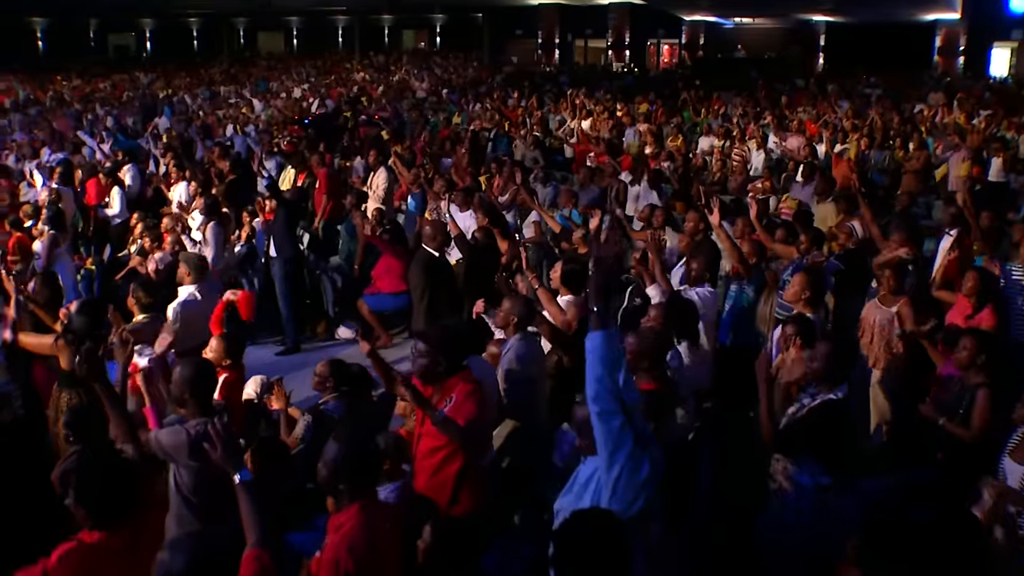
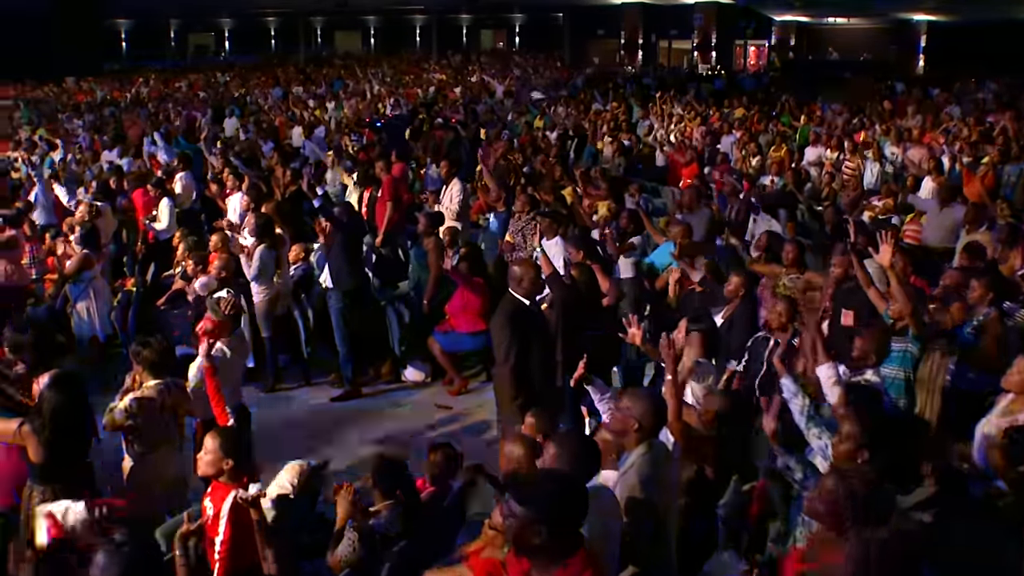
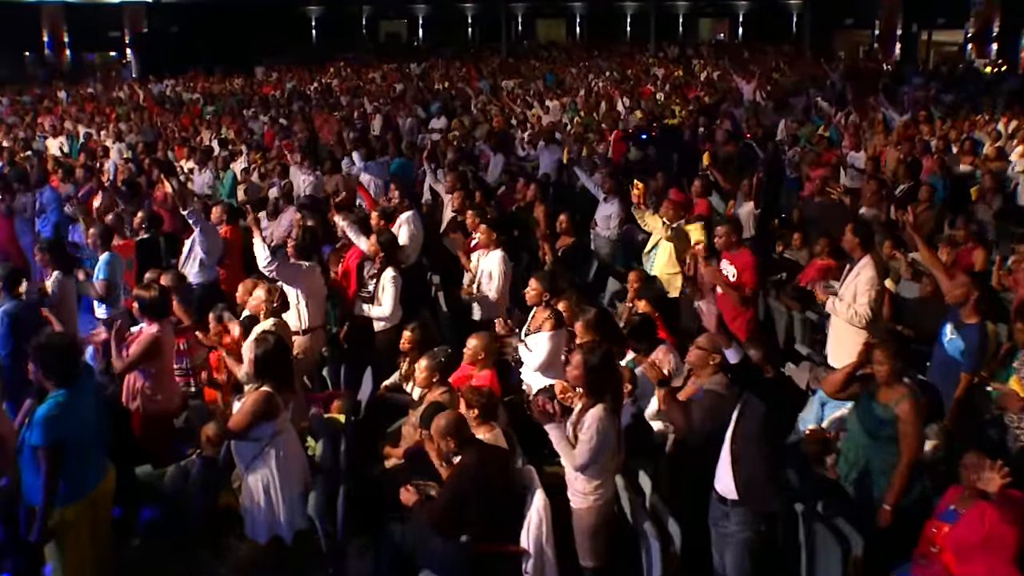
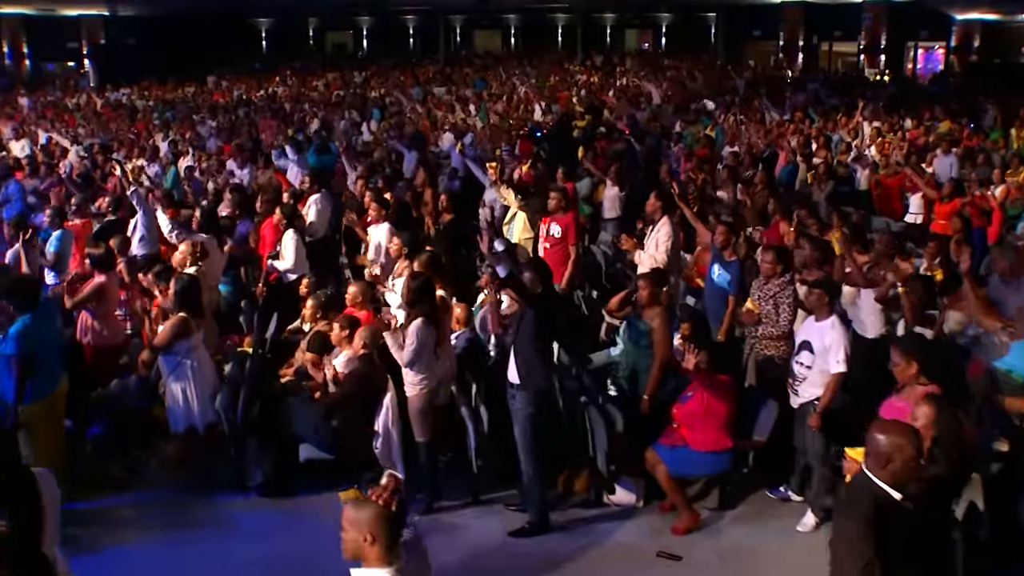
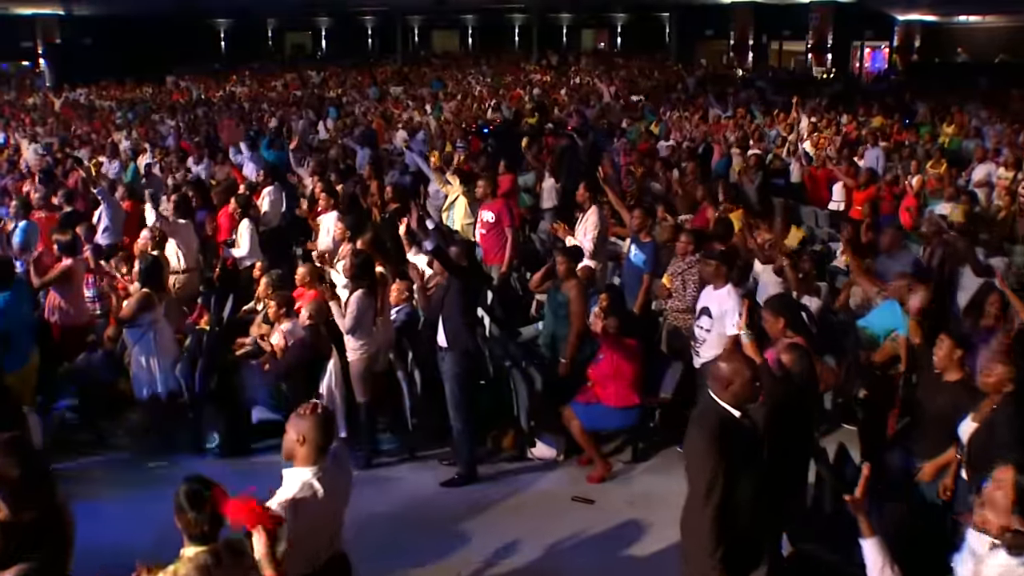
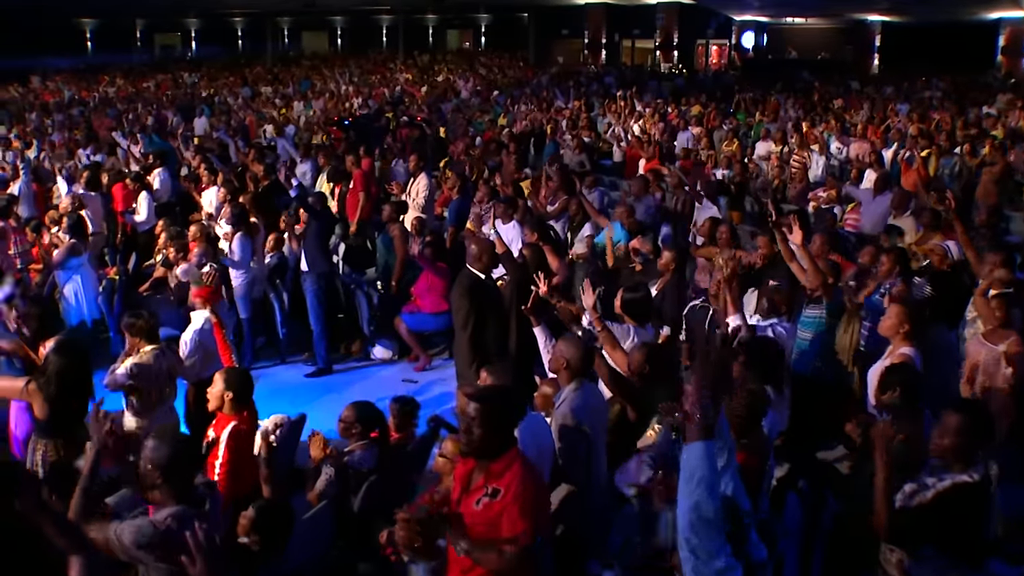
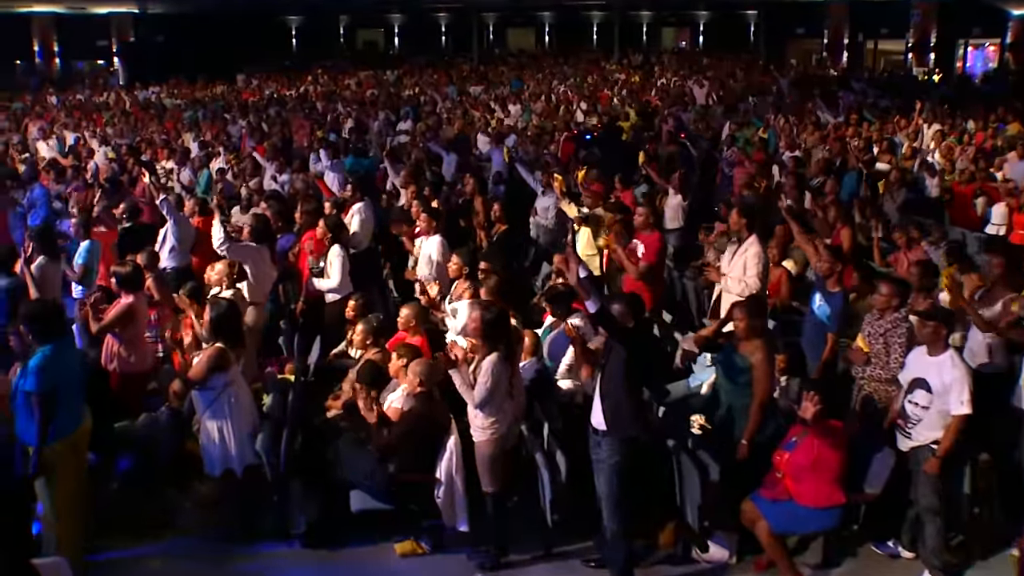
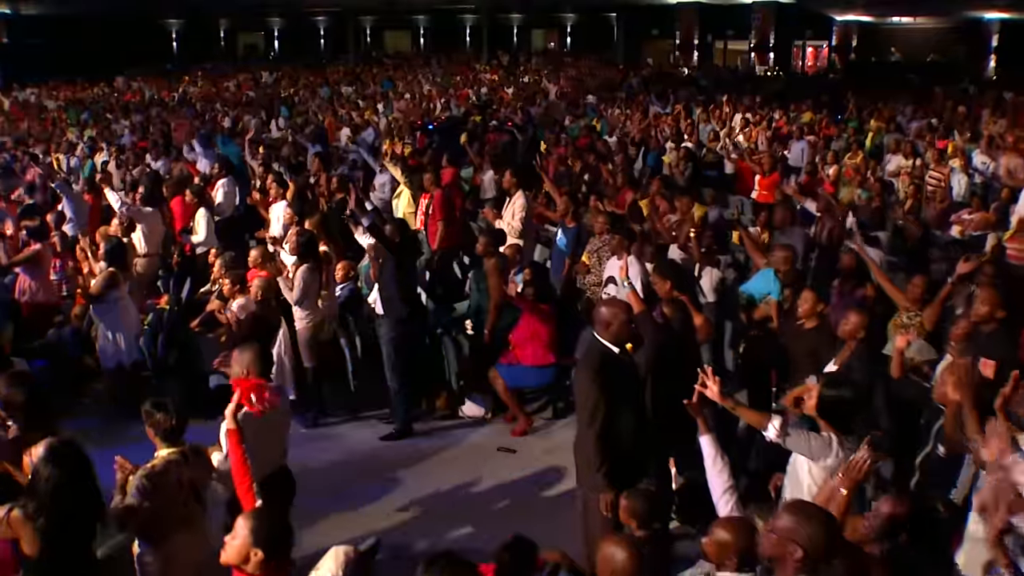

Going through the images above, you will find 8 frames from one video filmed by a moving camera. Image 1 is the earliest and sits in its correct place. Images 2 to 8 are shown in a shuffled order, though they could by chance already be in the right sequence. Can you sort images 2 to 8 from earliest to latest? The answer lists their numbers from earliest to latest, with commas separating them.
6, 2, 8, 5, 4, 7, 3
